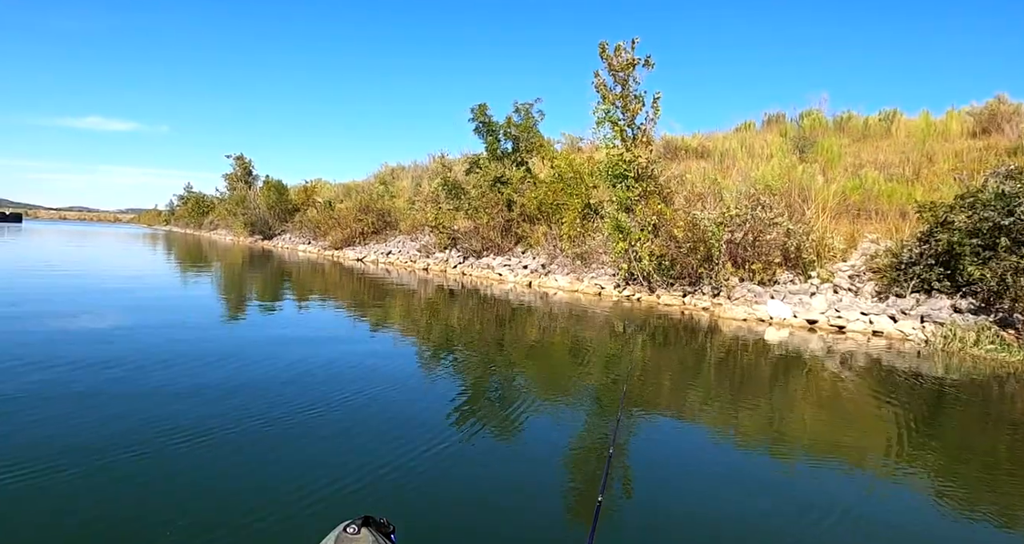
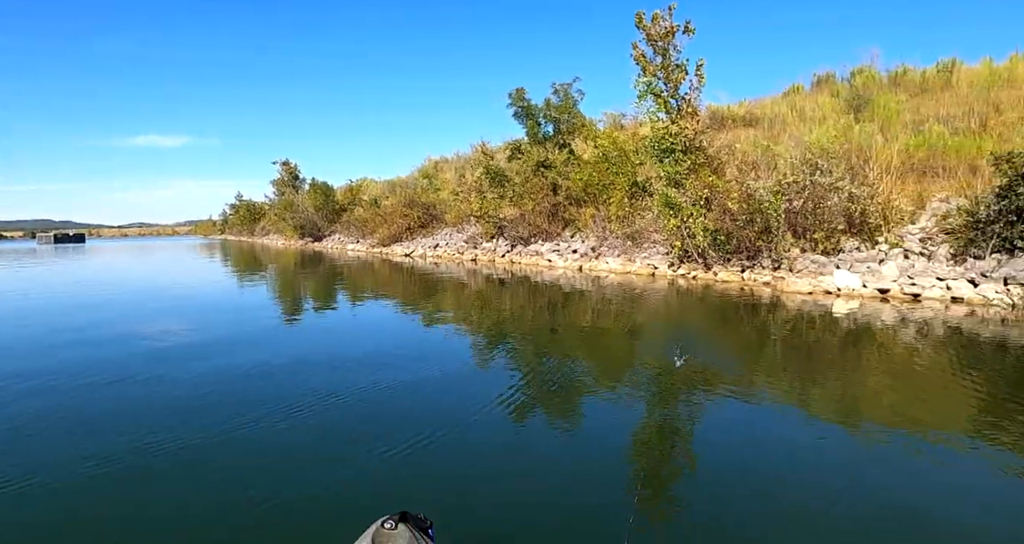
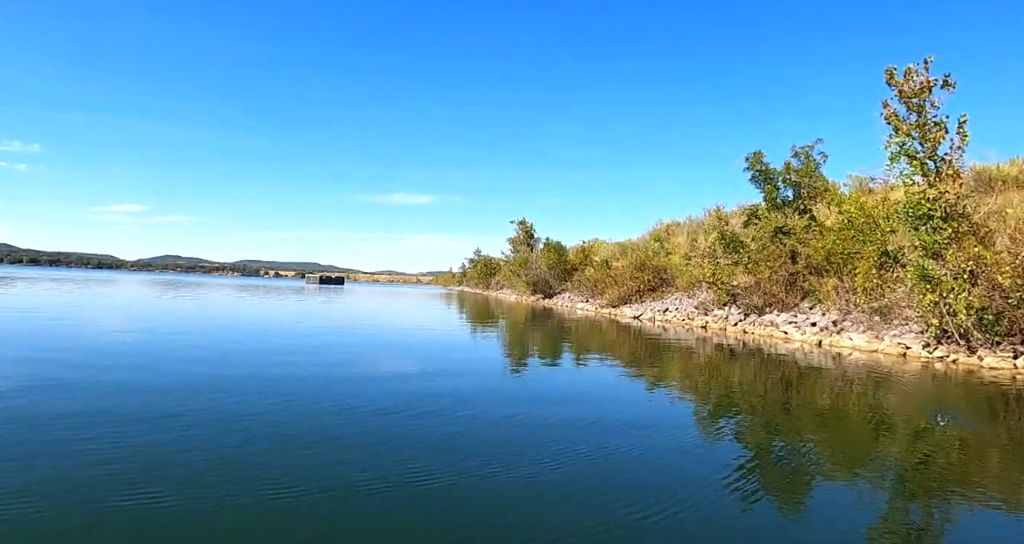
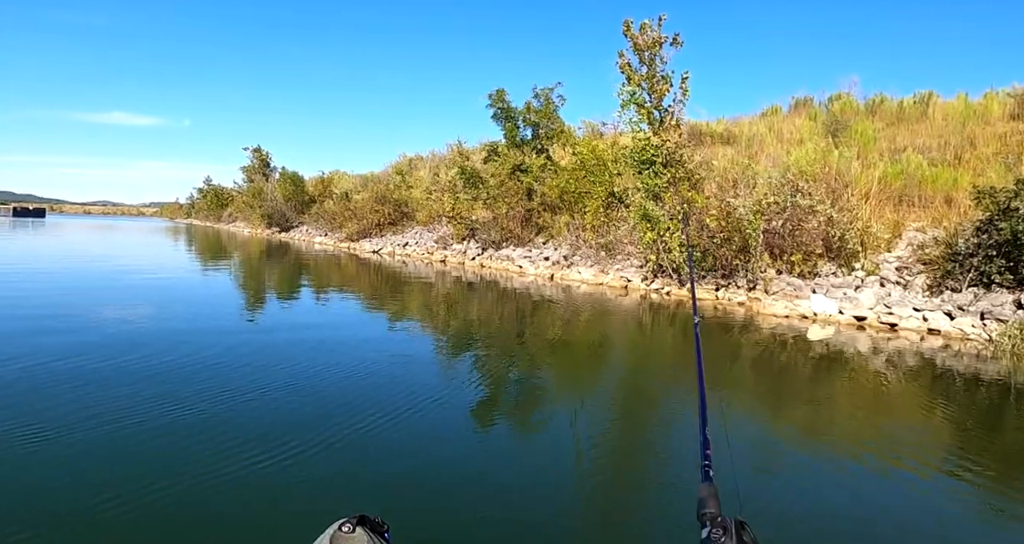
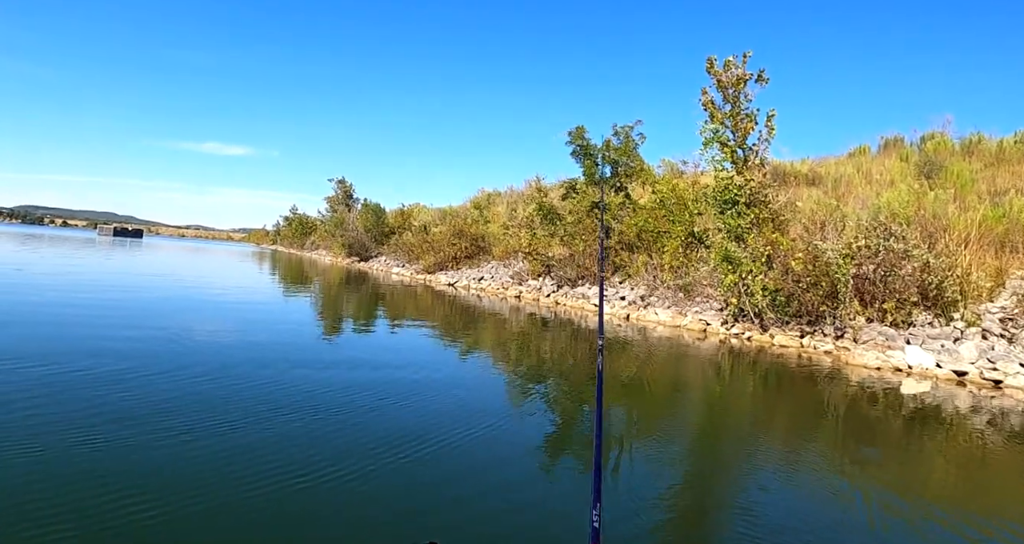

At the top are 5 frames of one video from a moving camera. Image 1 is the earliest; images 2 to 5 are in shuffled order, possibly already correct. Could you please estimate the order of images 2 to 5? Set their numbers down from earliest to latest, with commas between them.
3, 2, 4, 5
